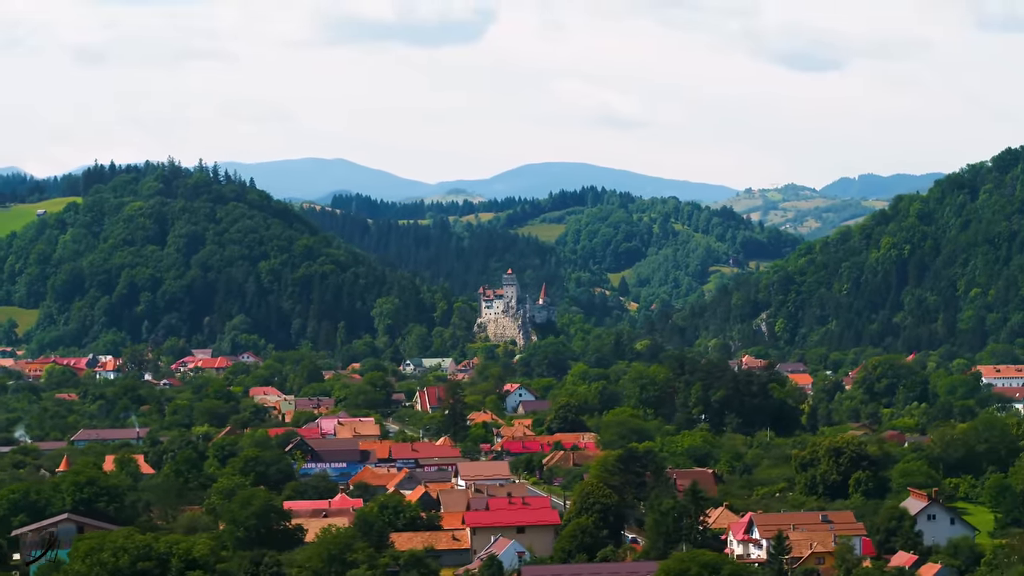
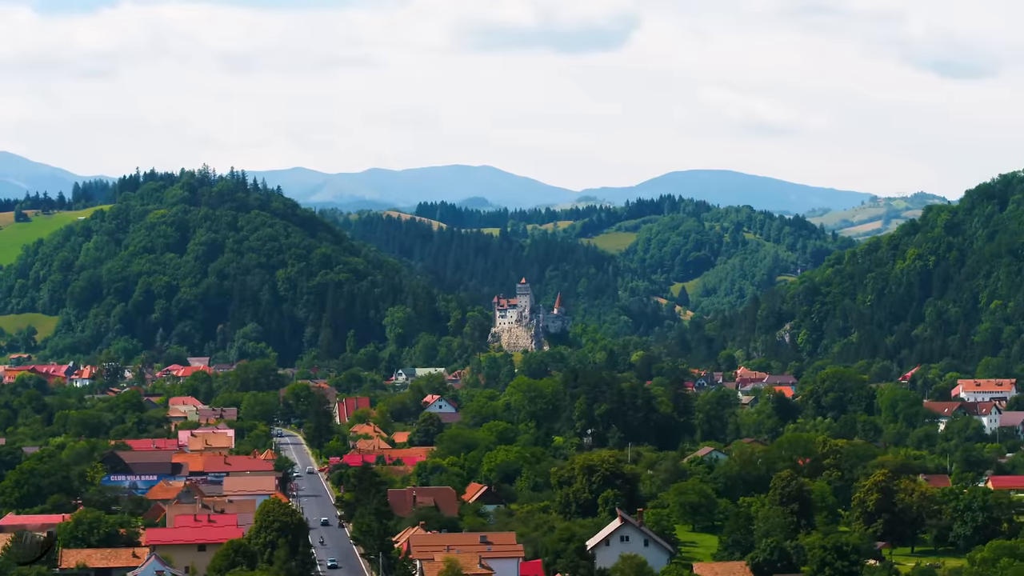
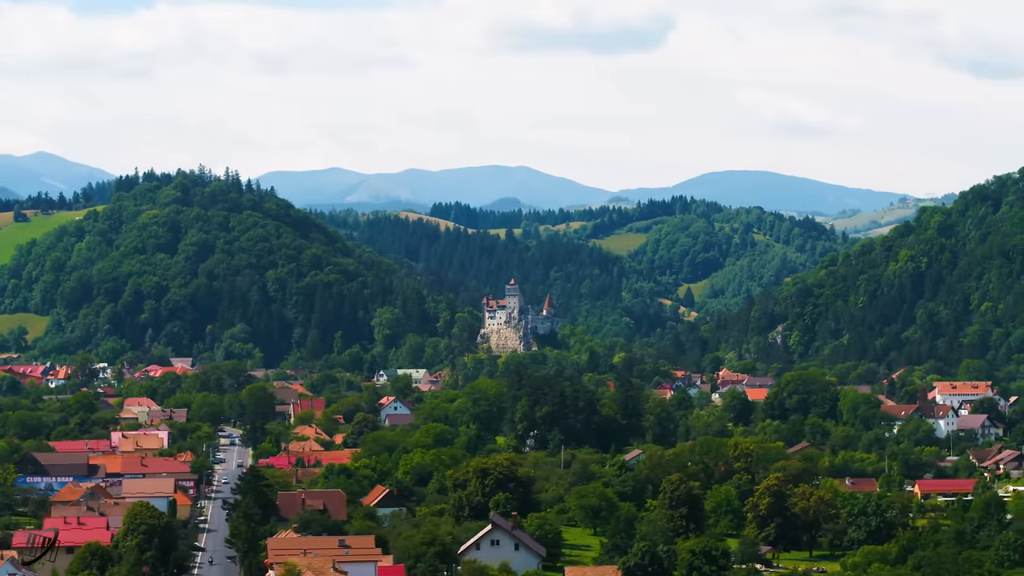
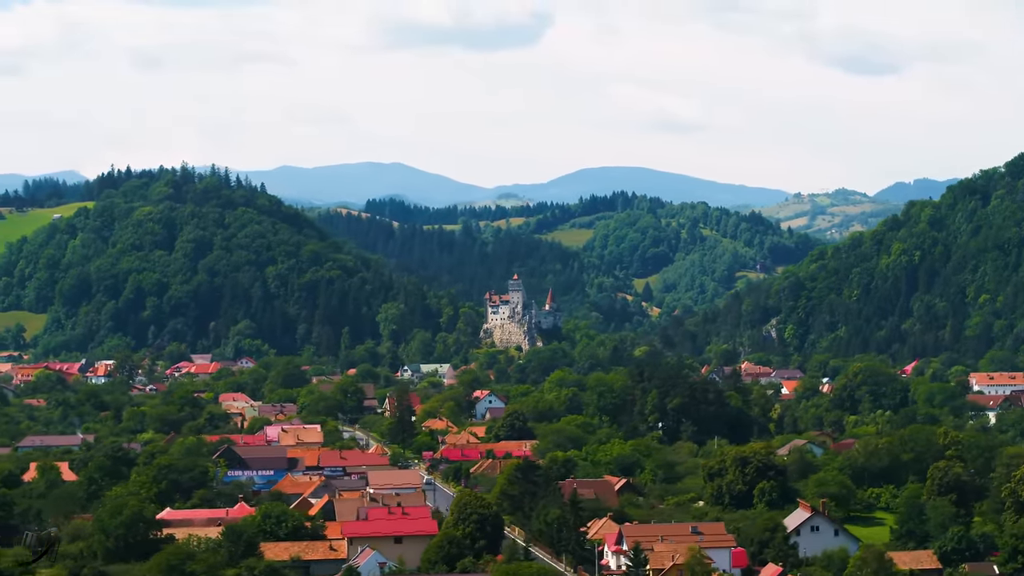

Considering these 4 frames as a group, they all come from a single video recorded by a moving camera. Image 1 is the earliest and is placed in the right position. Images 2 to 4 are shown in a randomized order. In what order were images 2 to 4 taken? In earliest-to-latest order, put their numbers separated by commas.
4, 2, 3
